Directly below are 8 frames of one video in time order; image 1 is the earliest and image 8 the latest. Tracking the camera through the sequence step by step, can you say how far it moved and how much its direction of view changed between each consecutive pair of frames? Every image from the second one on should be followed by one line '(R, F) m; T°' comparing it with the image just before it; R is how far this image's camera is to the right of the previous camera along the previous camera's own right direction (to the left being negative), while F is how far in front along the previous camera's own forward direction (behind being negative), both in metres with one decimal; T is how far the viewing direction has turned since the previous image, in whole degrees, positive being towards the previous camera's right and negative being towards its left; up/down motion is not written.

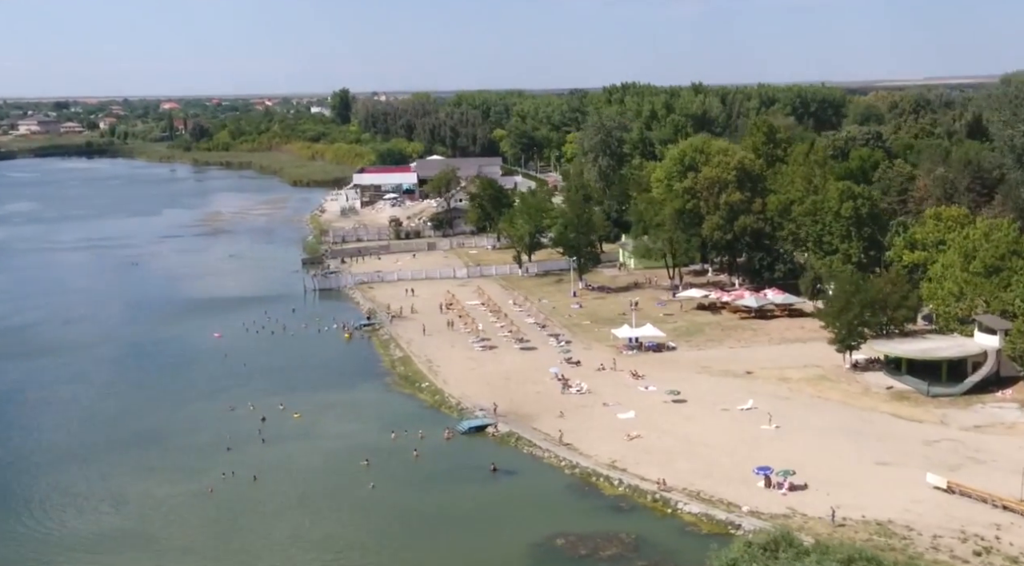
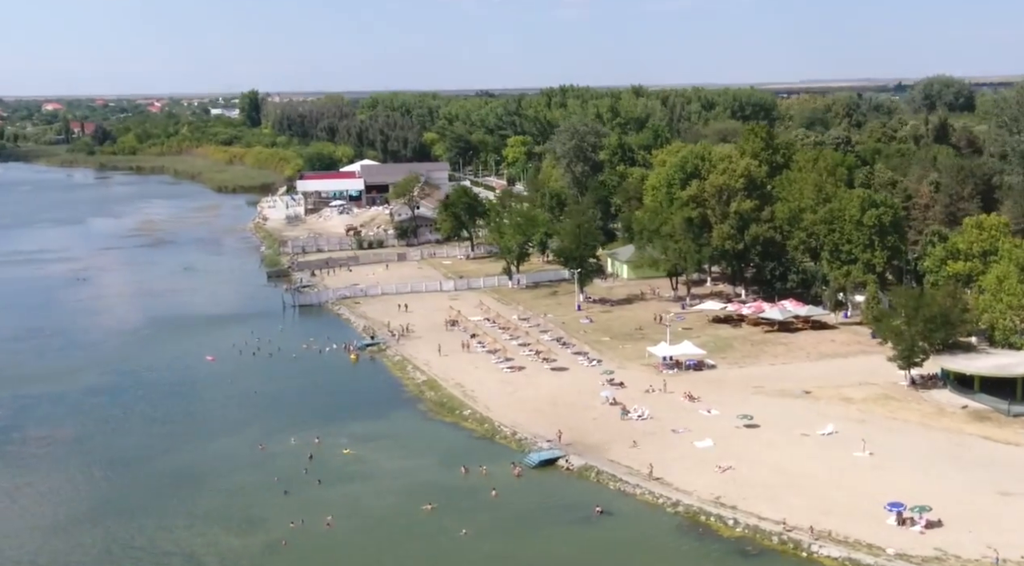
(-3.8, +2.2) m; +5°
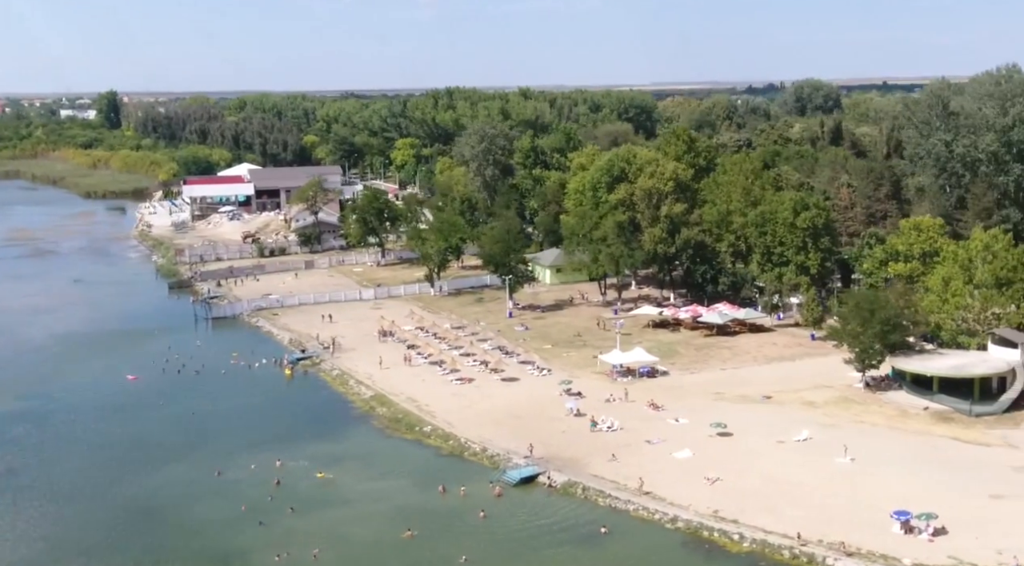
(-2.4, +1.1) m; +7°
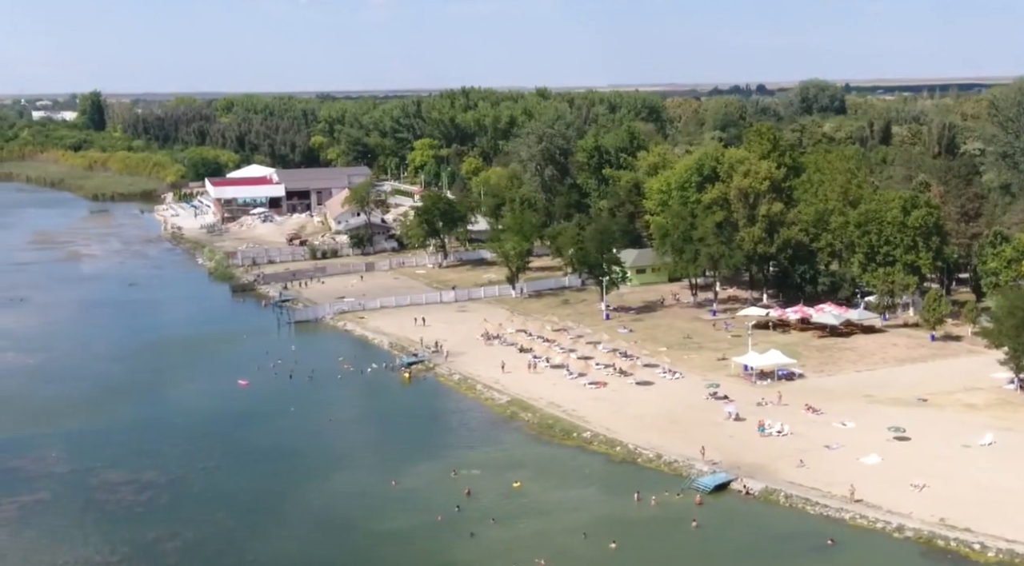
(-4.6, +0.9) m; +1°
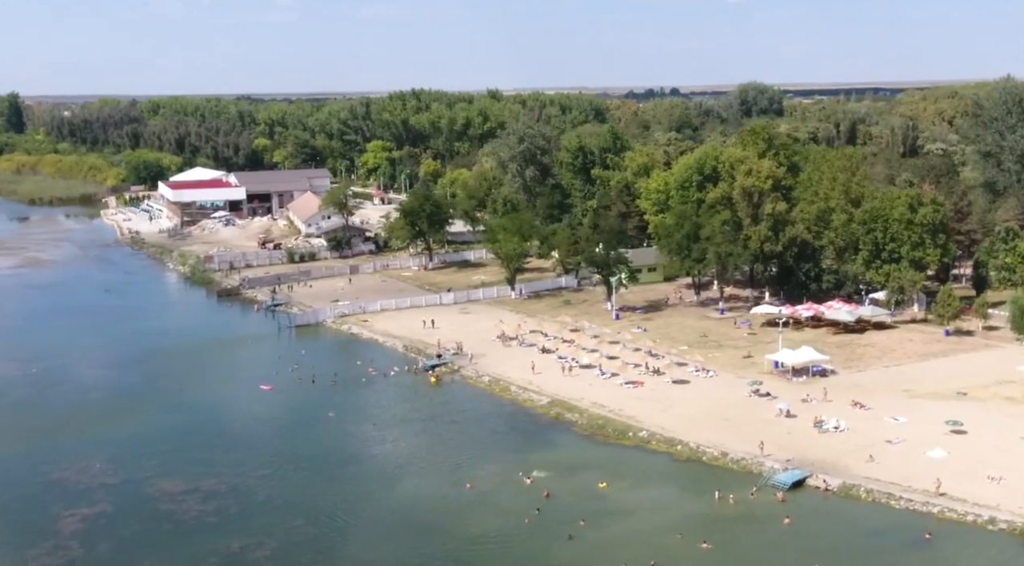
(-3.2, +0.5) m; +4°
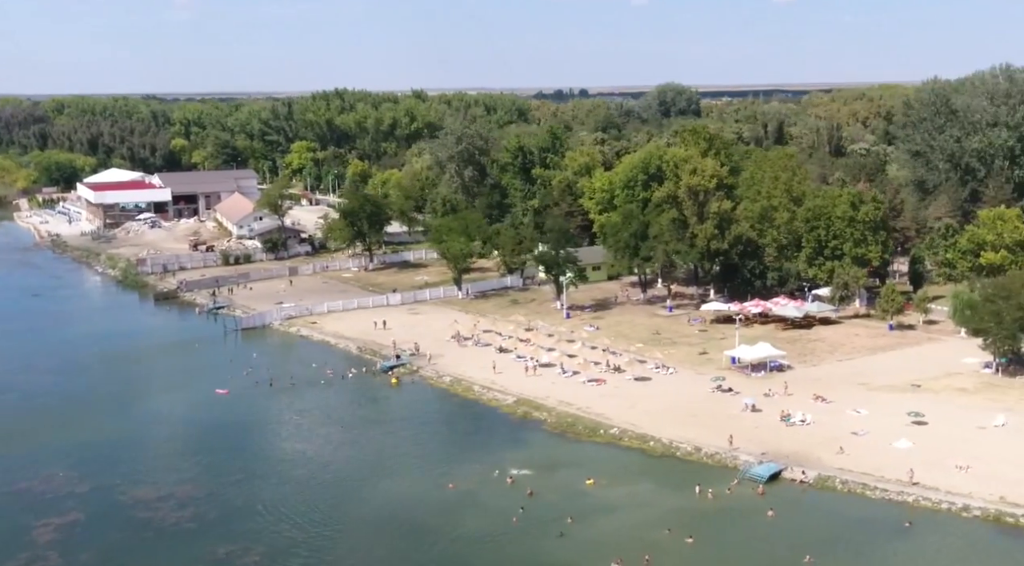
(-1.4, +0.1) m; +4°
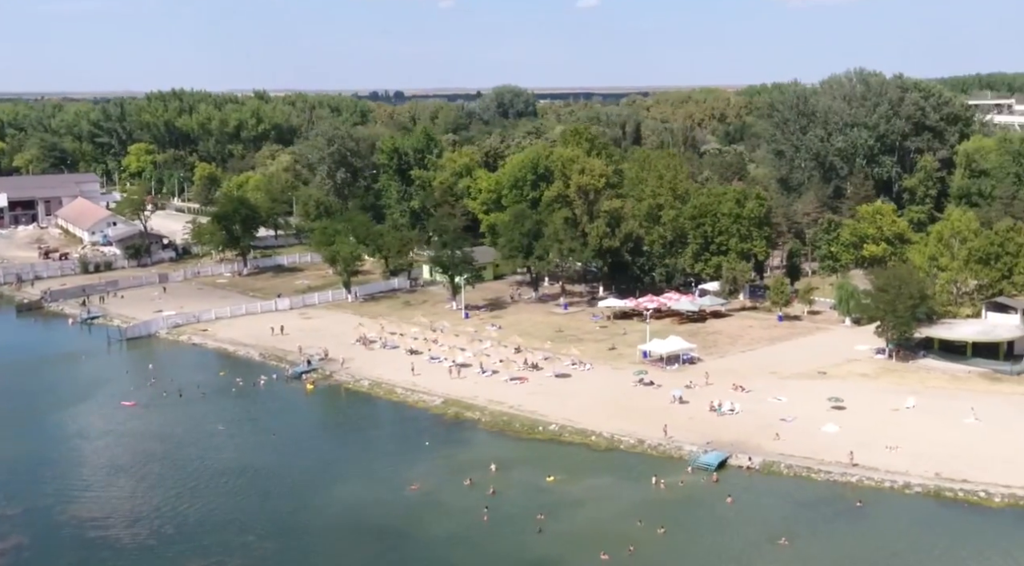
(-2.8, +0.2) m; +9°
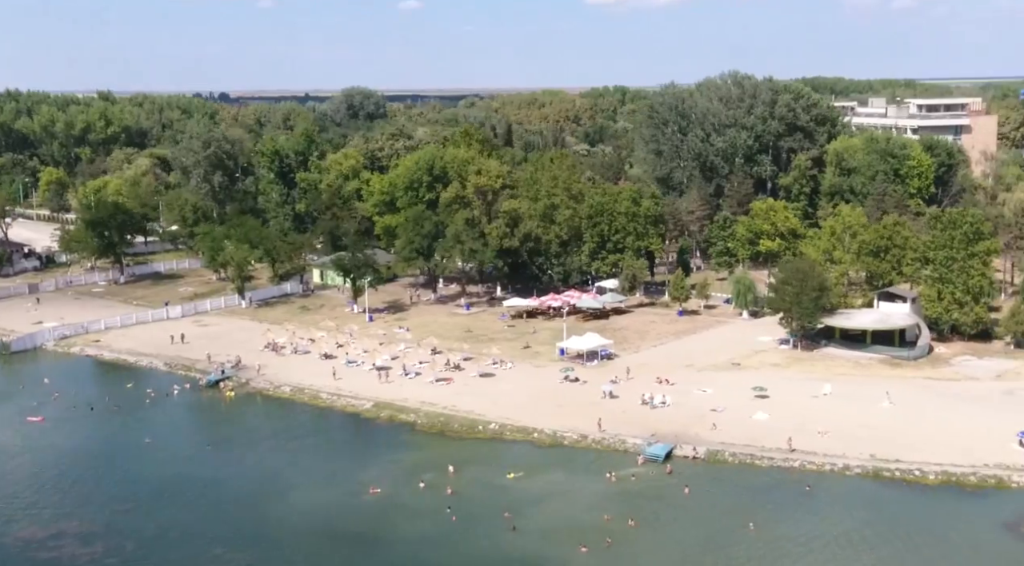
(-2.5, +0.1) m; +8°
